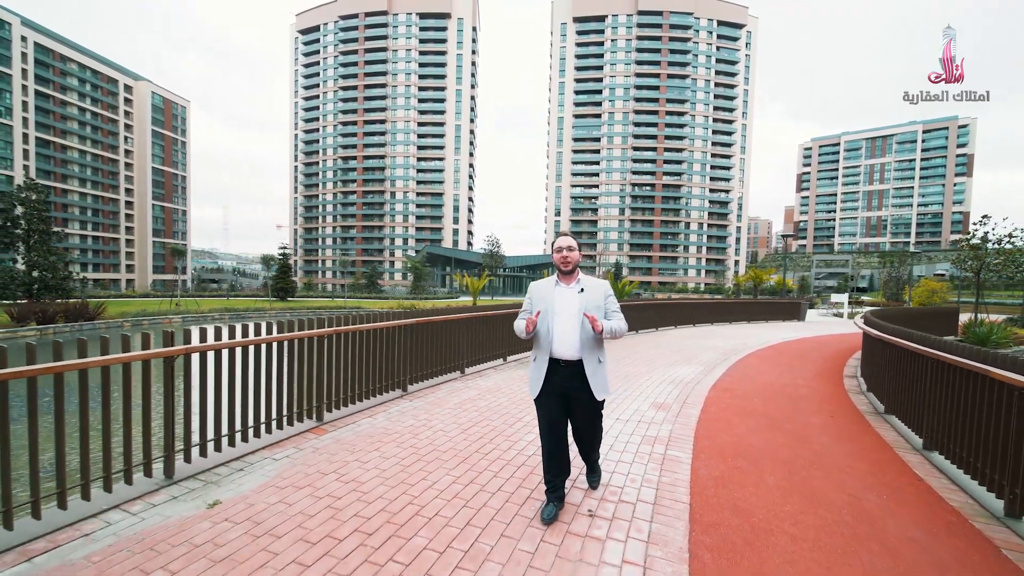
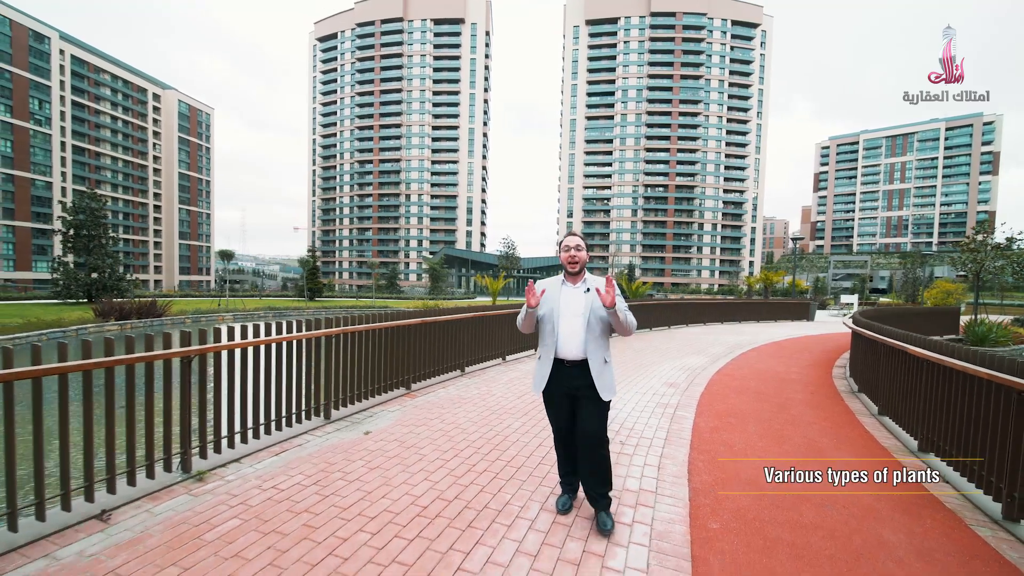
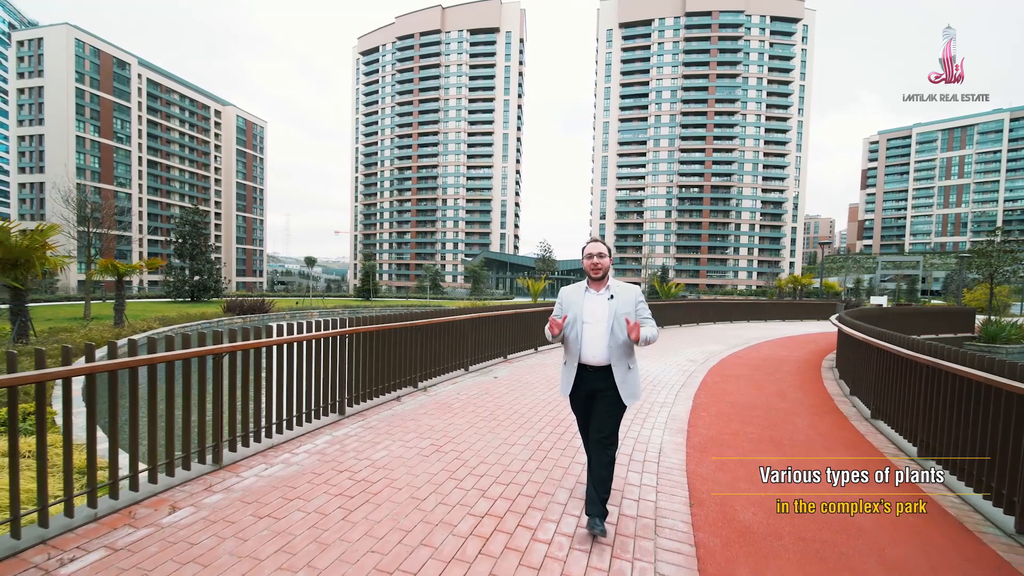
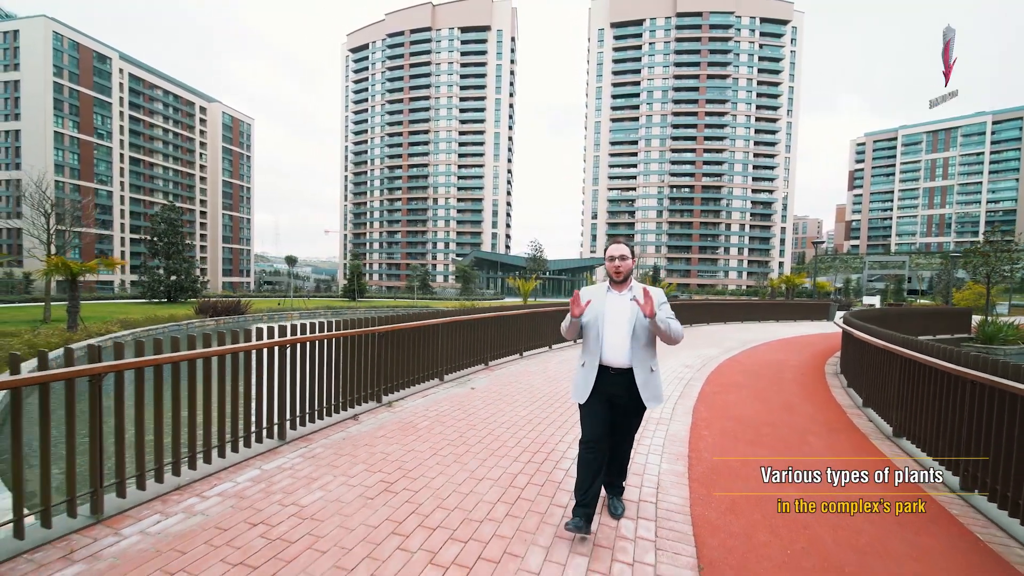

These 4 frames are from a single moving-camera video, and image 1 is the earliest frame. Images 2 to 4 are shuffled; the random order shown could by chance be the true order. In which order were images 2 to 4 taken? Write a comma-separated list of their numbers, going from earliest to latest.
2, 4, 3
